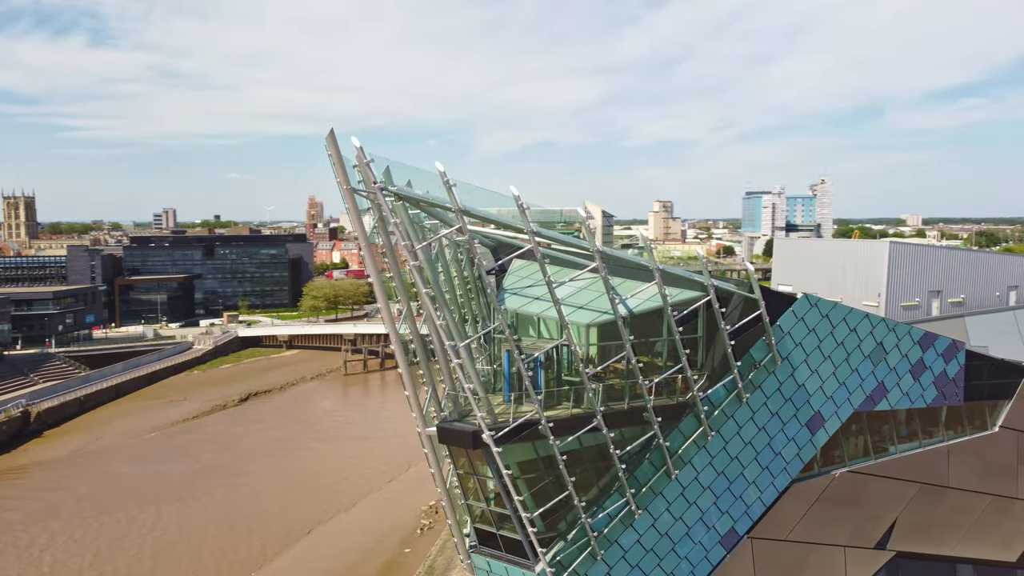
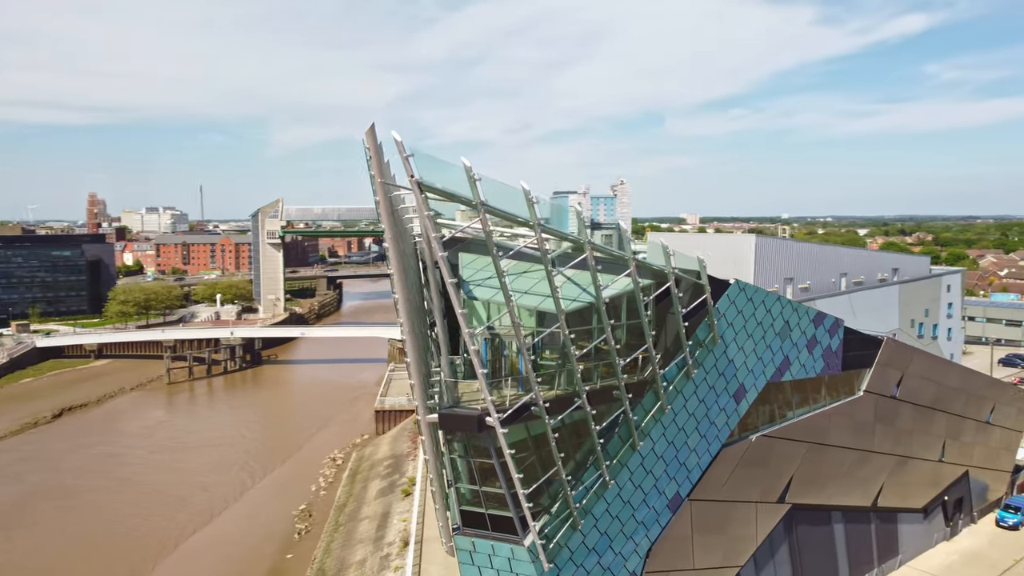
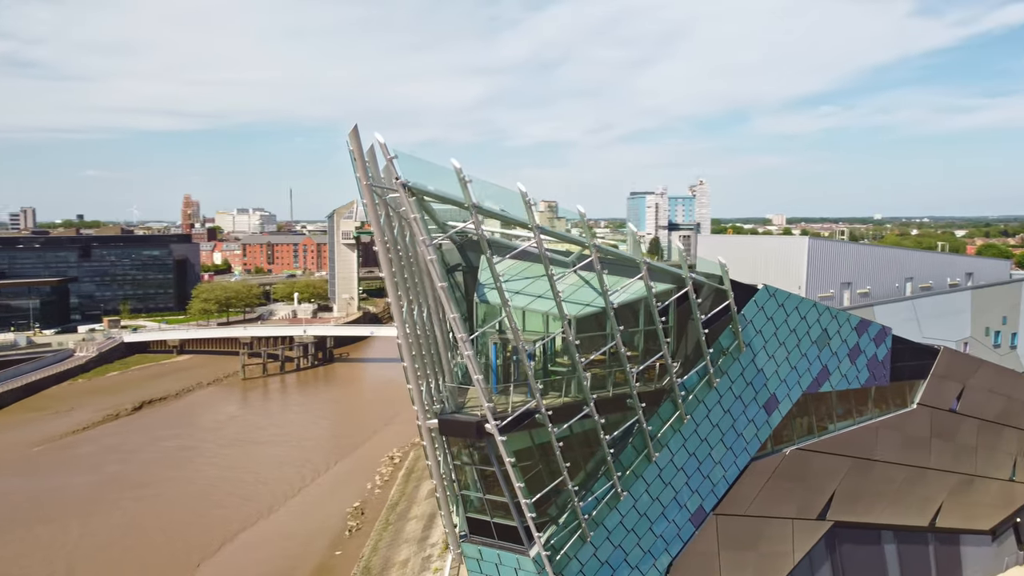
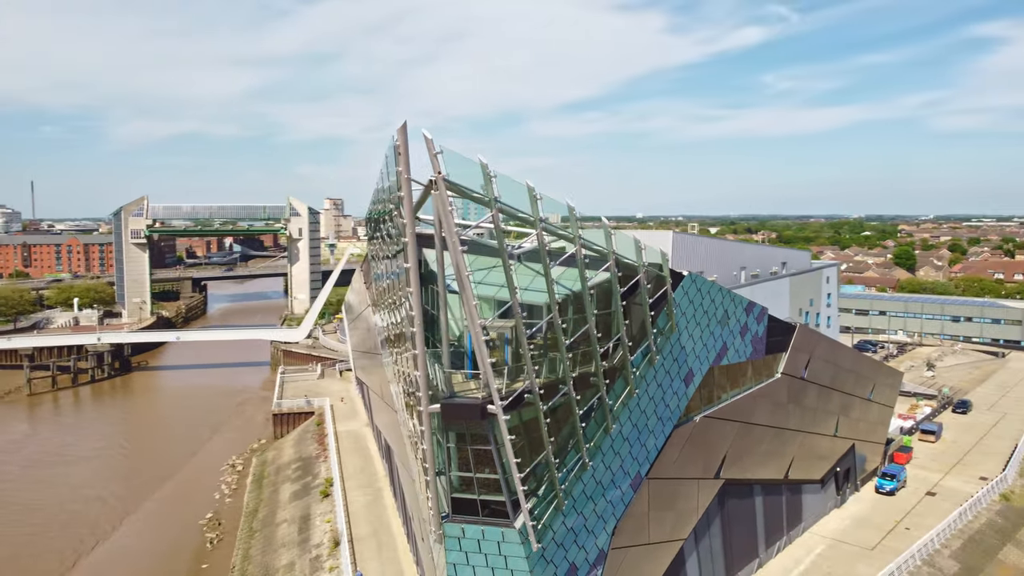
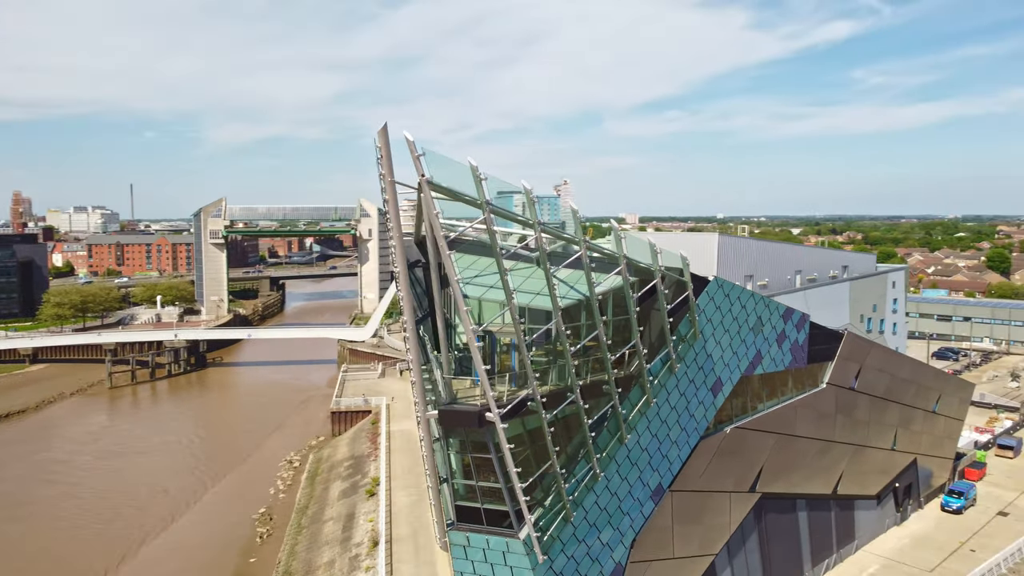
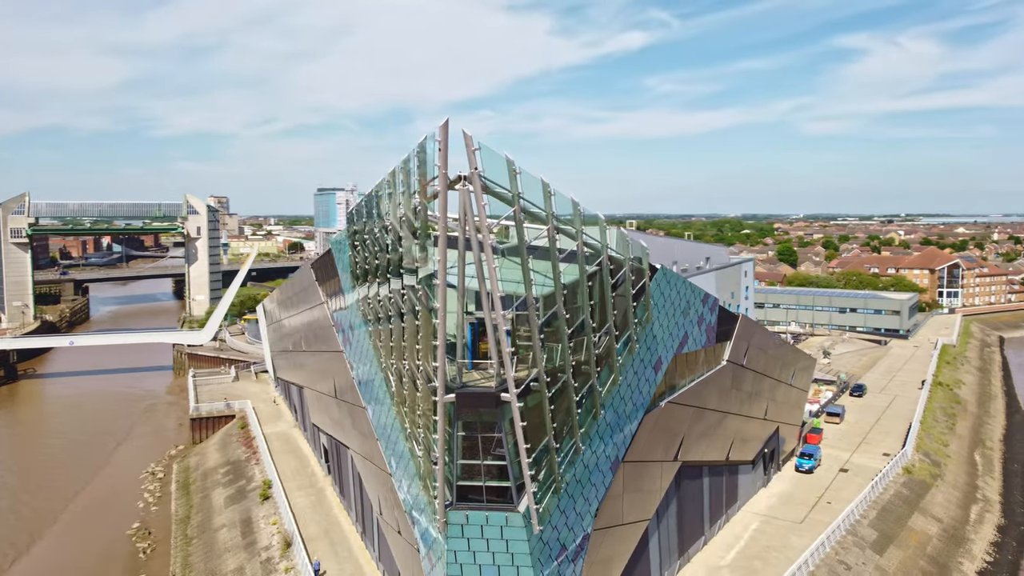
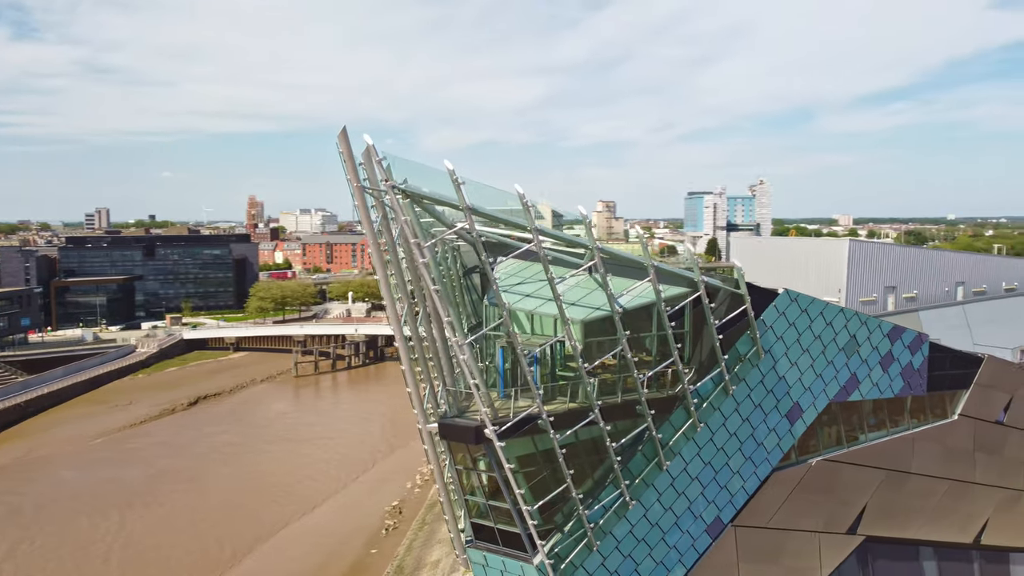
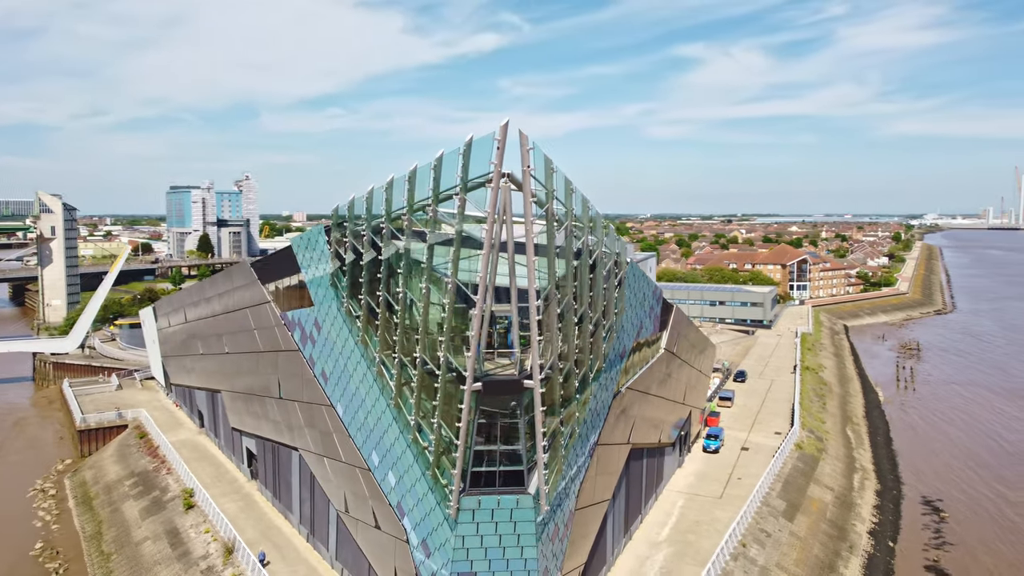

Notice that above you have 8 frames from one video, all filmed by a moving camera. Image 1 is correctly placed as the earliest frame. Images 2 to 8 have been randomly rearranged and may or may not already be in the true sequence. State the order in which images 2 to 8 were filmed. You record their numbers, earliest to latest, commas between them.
7, 3, 2, 5, 4, 6, 8
